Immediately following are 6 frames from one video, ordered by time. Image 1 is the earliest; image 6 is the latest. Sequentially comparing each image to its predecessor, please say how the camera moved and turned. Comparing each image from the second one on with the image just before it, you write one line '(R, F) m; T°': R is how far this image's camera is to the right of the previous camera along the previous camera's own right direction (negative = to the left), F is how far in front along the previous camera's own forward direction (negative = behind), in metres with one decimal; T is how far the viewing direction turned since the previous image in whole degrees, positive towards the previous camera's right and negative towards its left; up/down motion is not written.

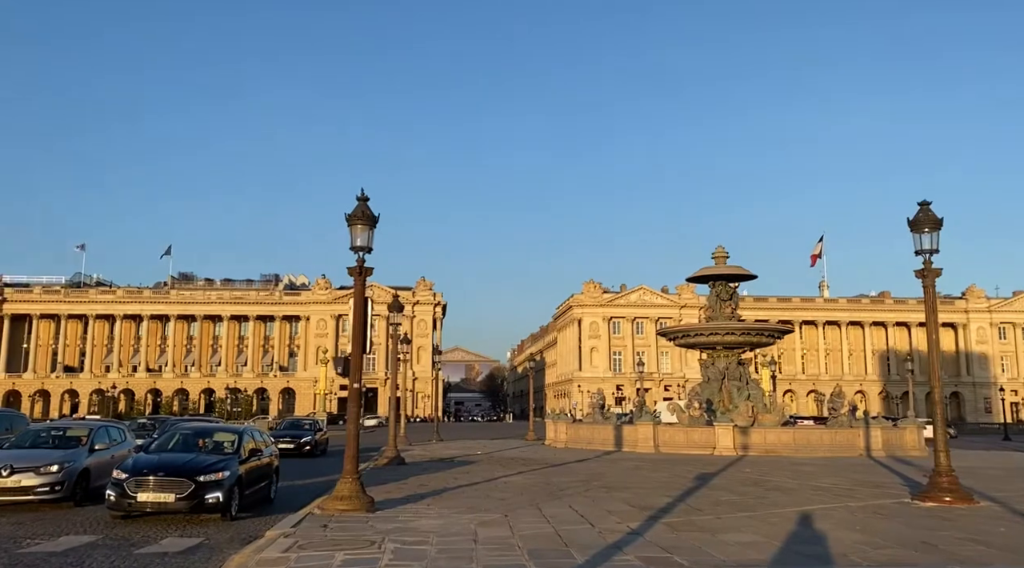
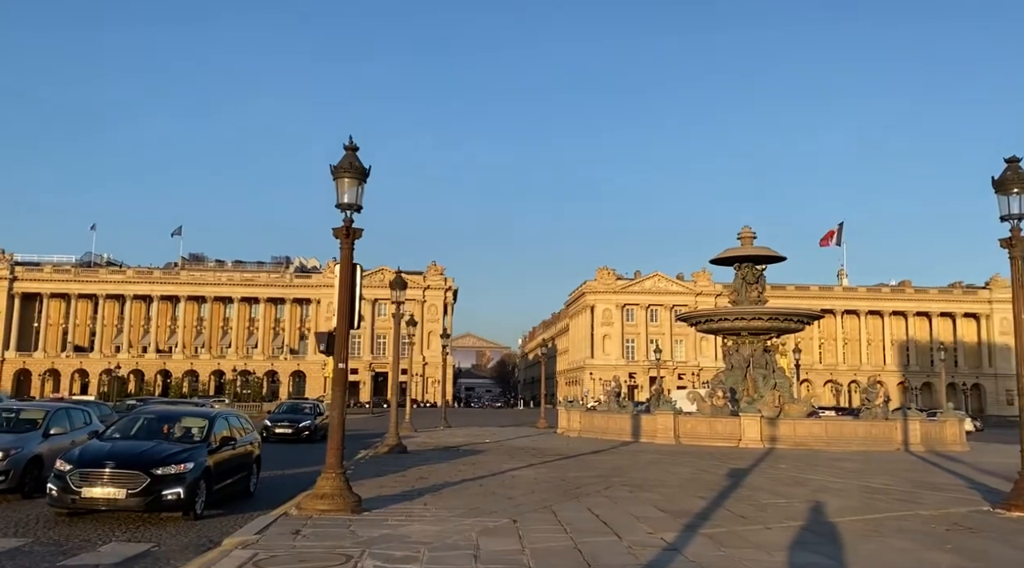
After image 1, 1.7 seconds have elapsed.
(0.0, +1.9) m; -1°
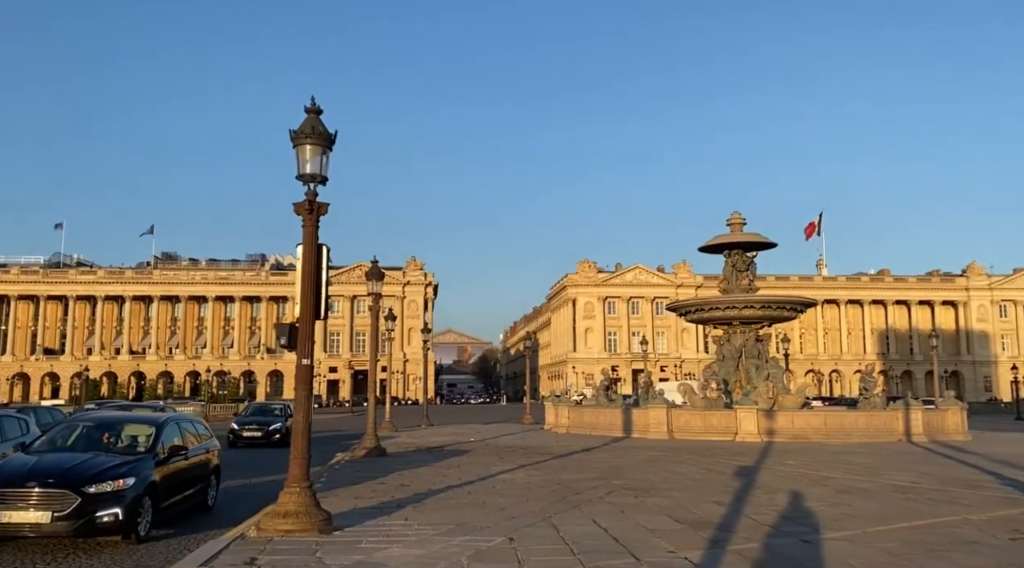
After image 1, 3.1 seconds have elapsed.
(-0.1, +1.4) m; +1°
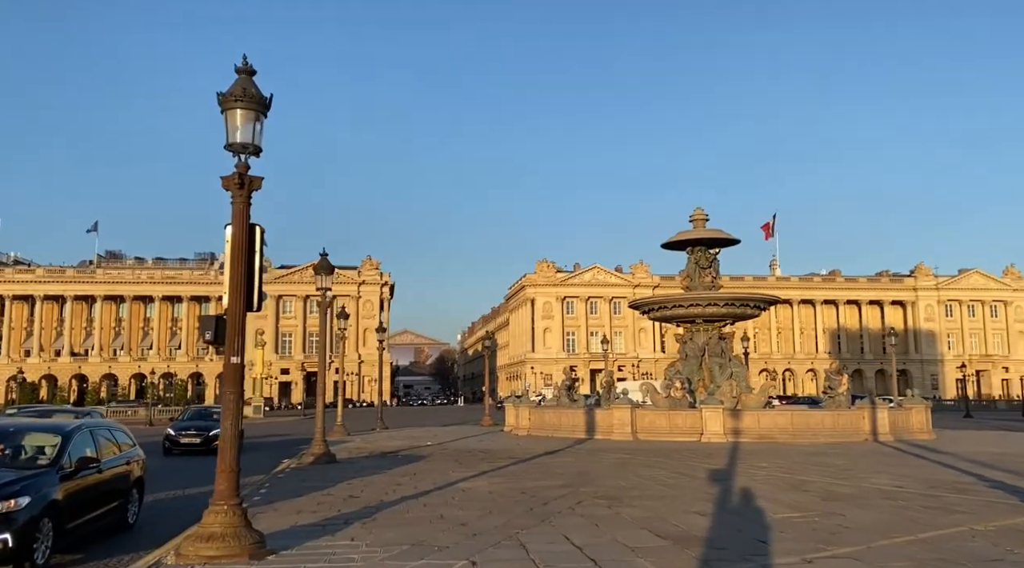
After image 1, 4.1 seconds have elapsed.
(-0.1, +1.2) m; +3°
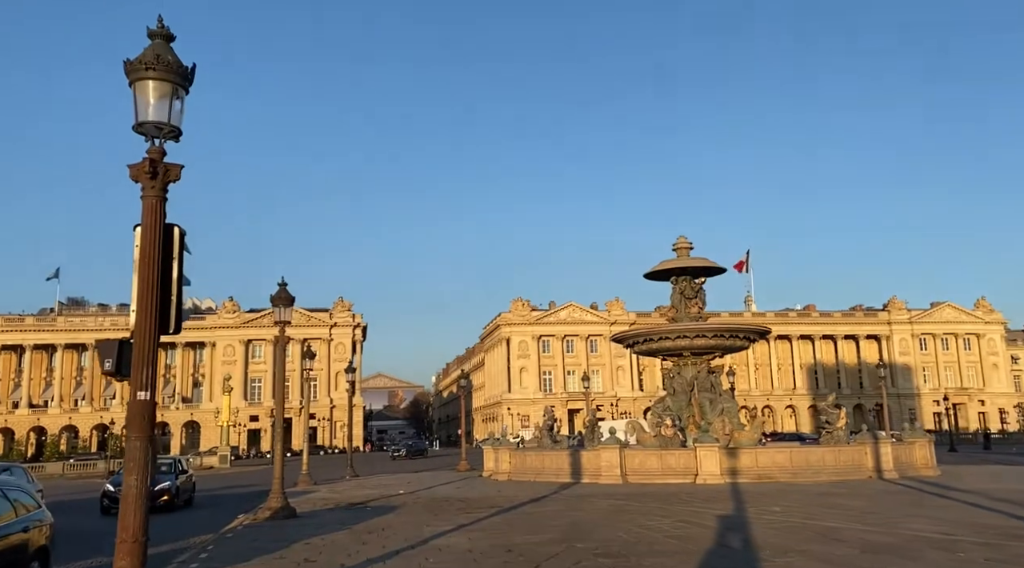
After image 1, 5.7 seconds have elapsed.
(-0.1, +1.7) m; +2°
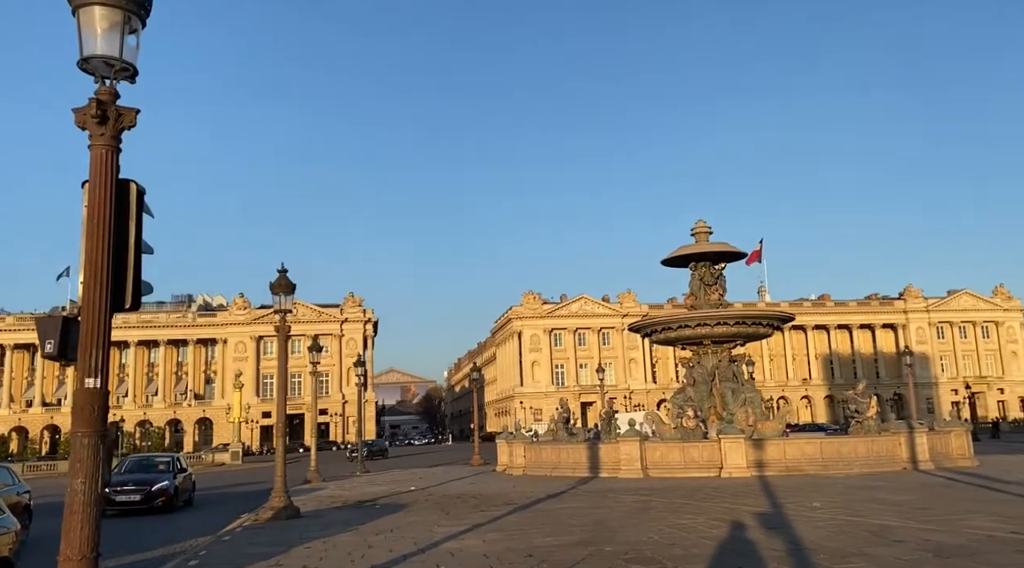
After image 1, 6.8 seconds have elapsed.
(-0.1, +1.1) m; -1°
